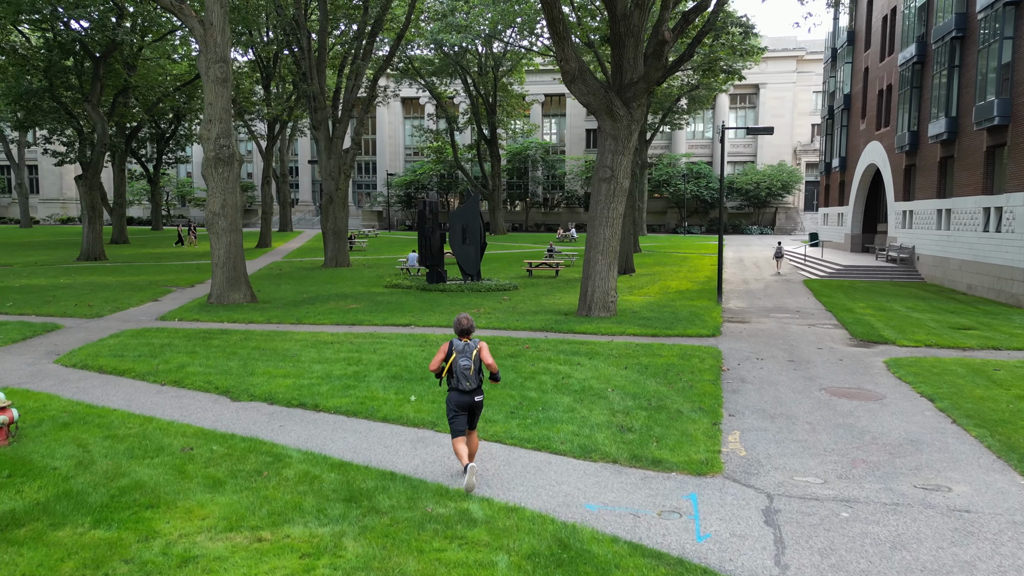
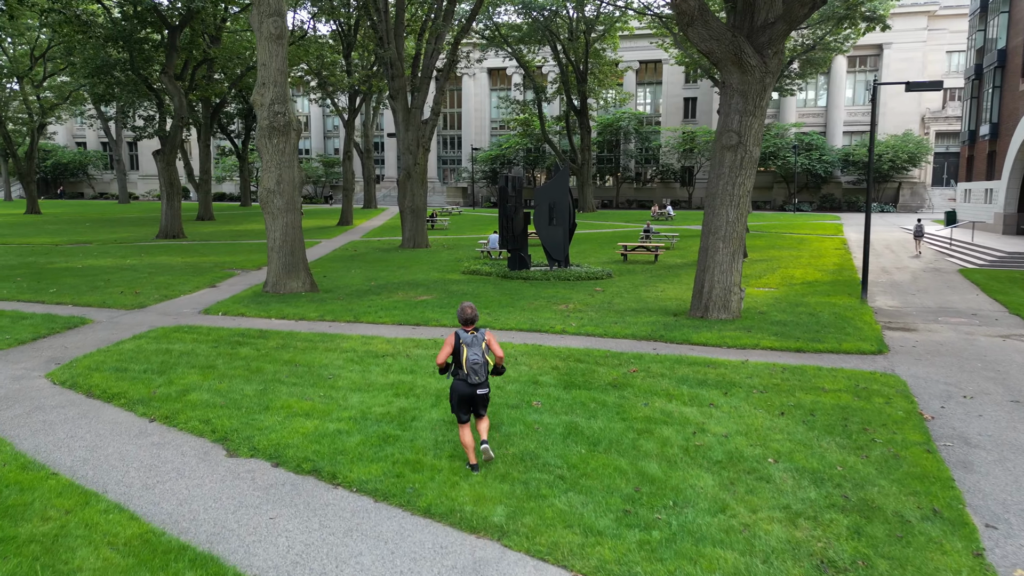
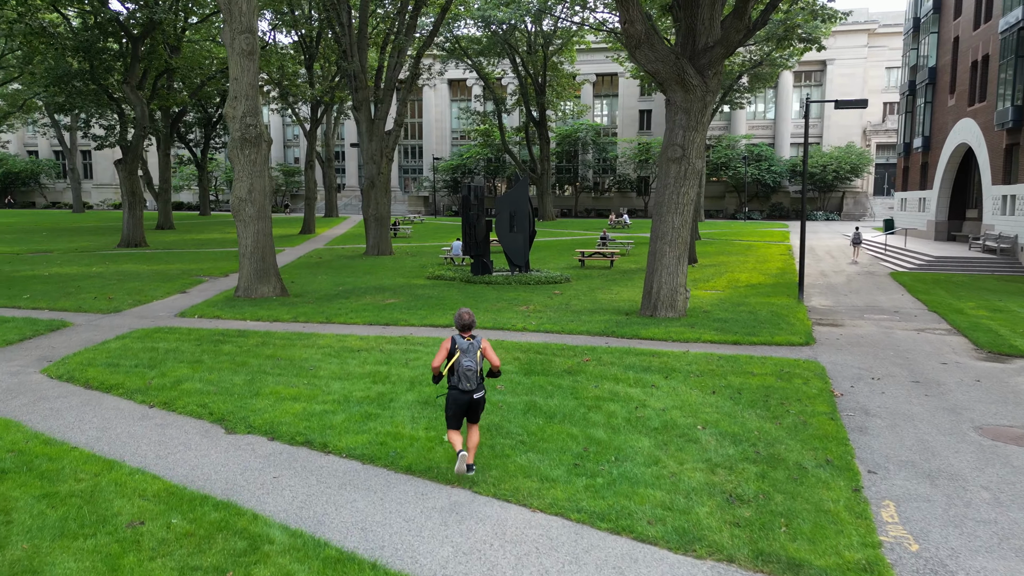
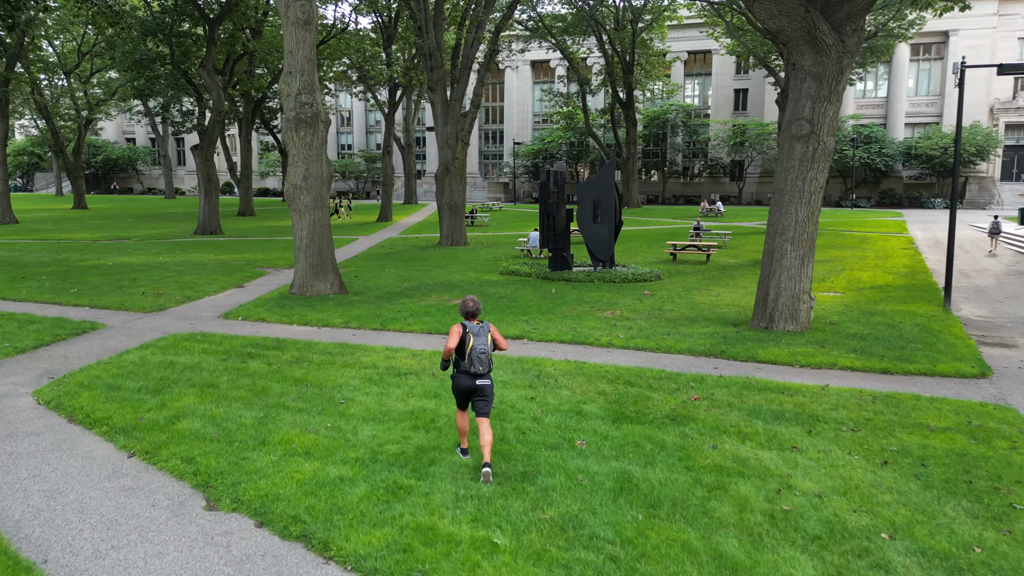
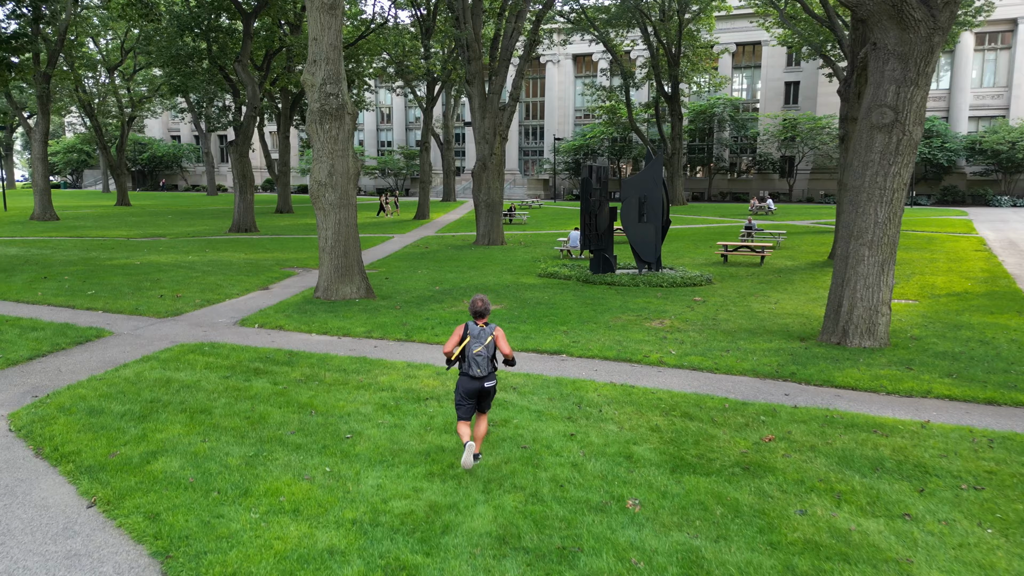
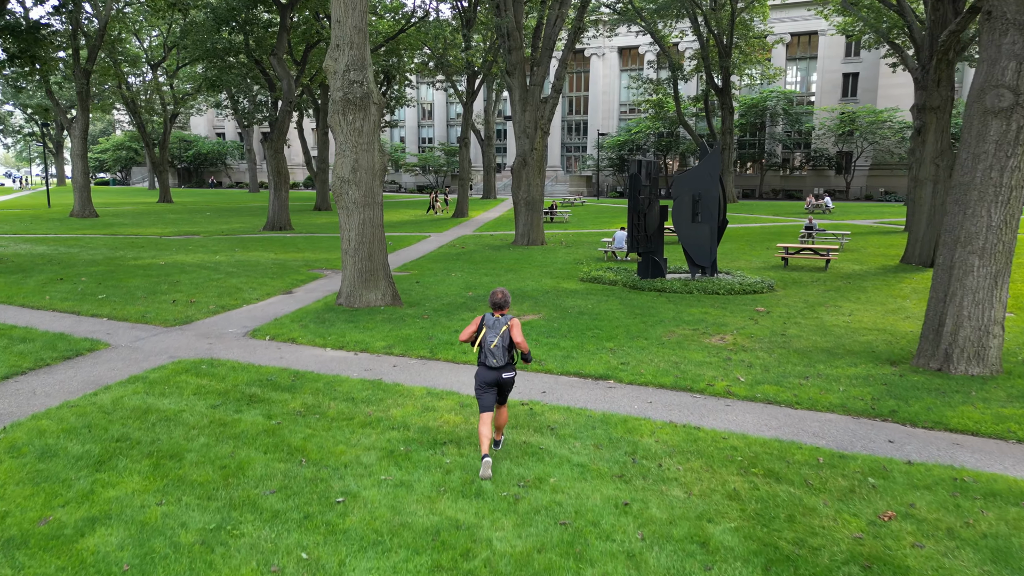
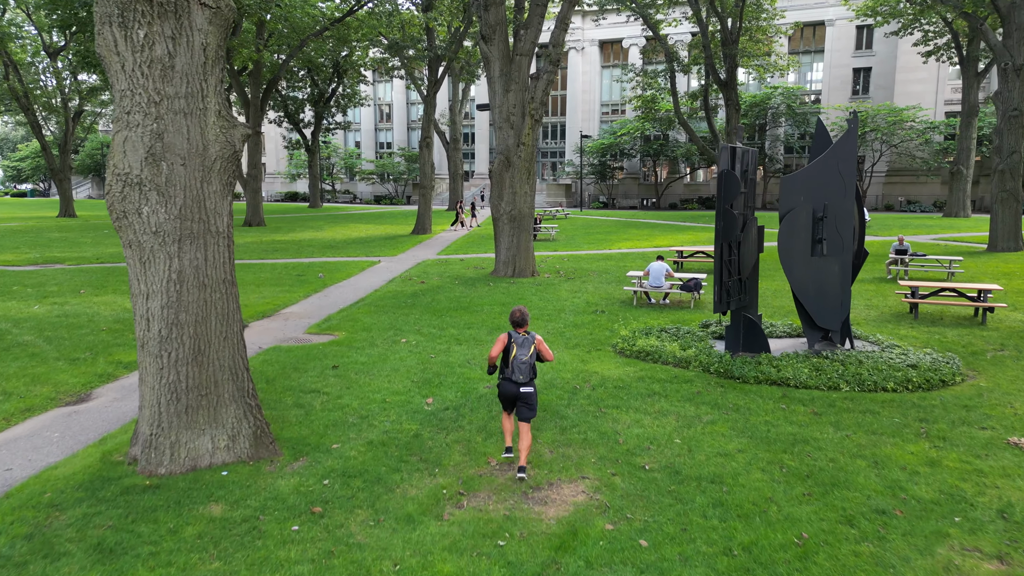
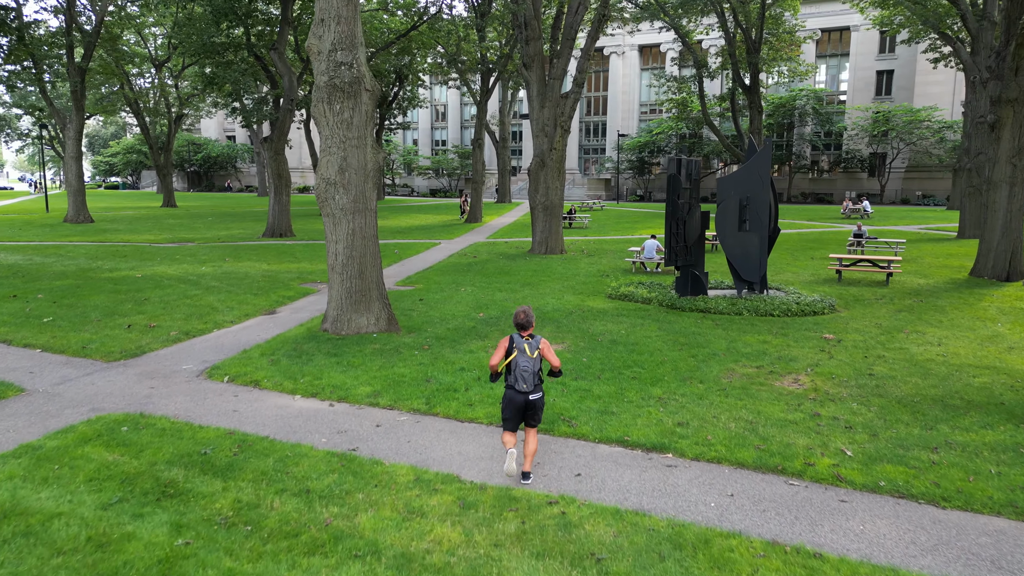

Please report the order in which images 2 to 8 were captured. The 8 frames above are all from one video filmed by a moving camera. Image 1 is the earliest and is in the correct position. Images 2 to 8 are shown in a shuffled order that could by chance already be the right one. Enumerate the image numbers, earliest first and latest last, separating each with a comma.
3, 2, 4, 5, 6, 8, 7
